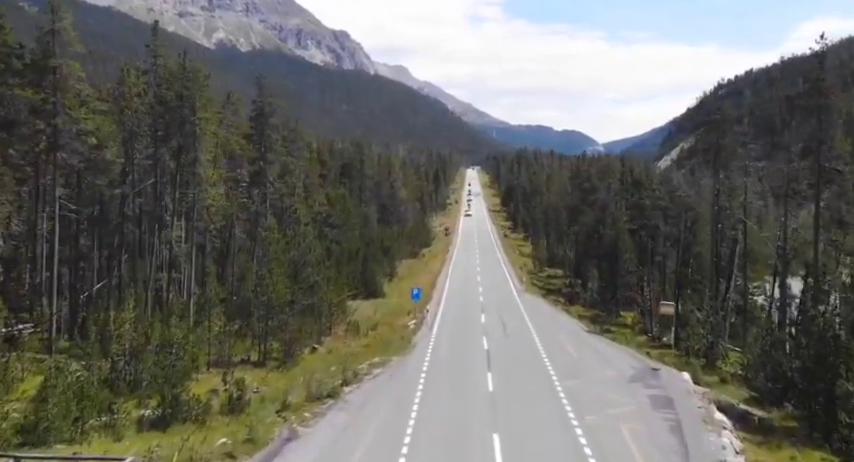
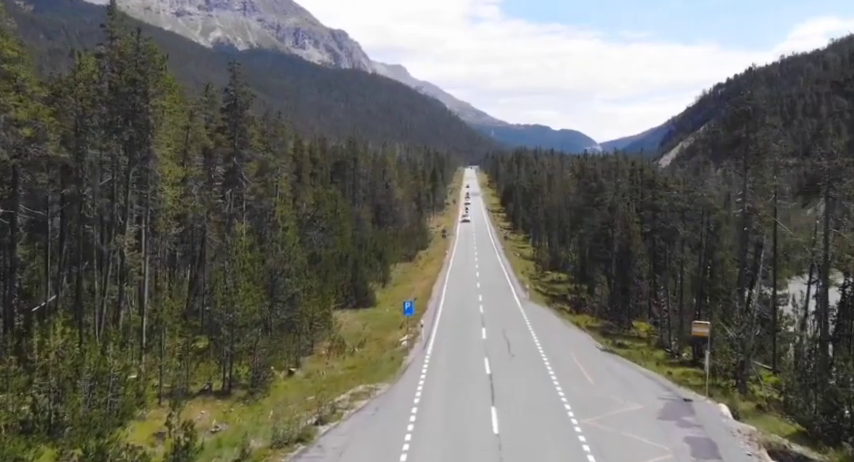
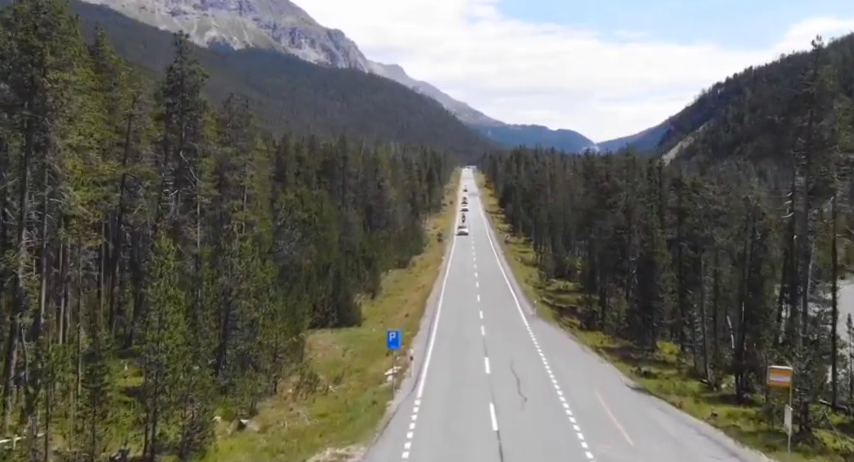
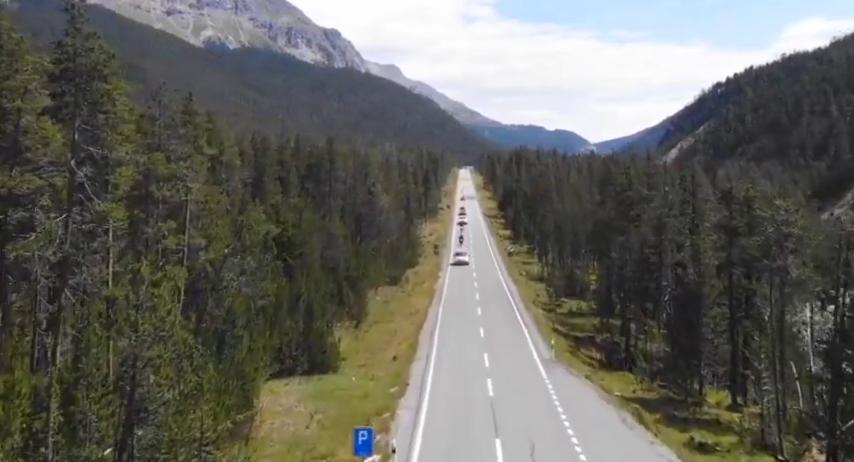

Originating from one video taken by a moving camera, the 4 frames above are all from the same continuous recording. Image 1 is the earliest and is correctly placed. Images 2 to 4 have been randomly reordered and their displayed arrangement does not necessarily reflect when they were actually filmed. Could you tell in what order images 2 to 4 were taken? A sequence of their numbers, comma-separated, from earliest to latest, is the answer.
2, 3, 4
